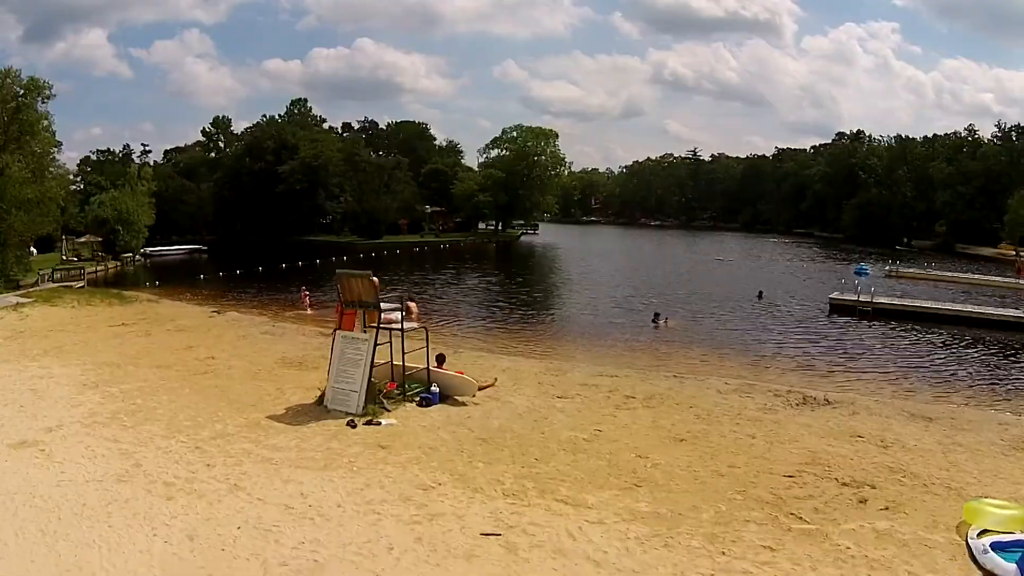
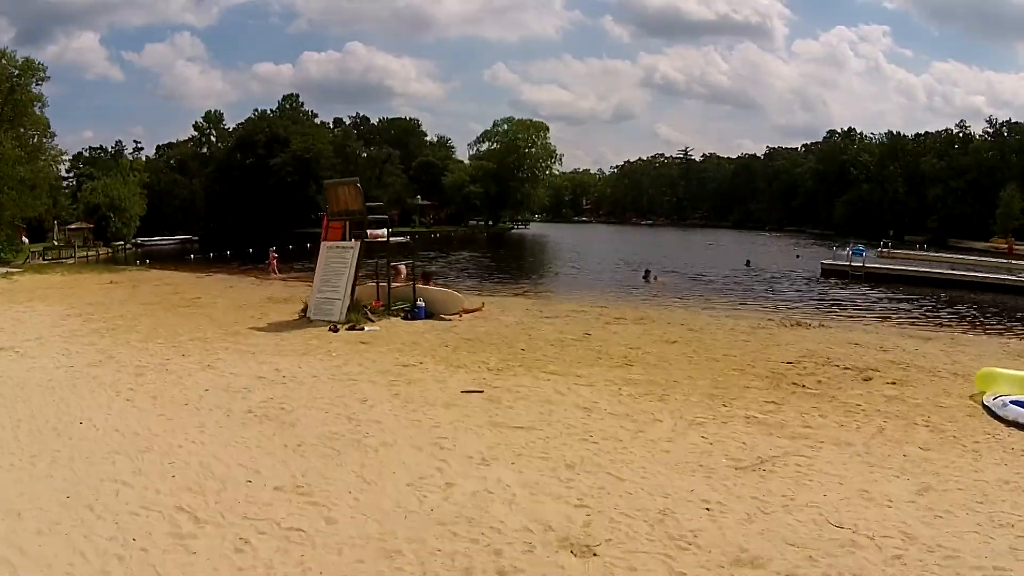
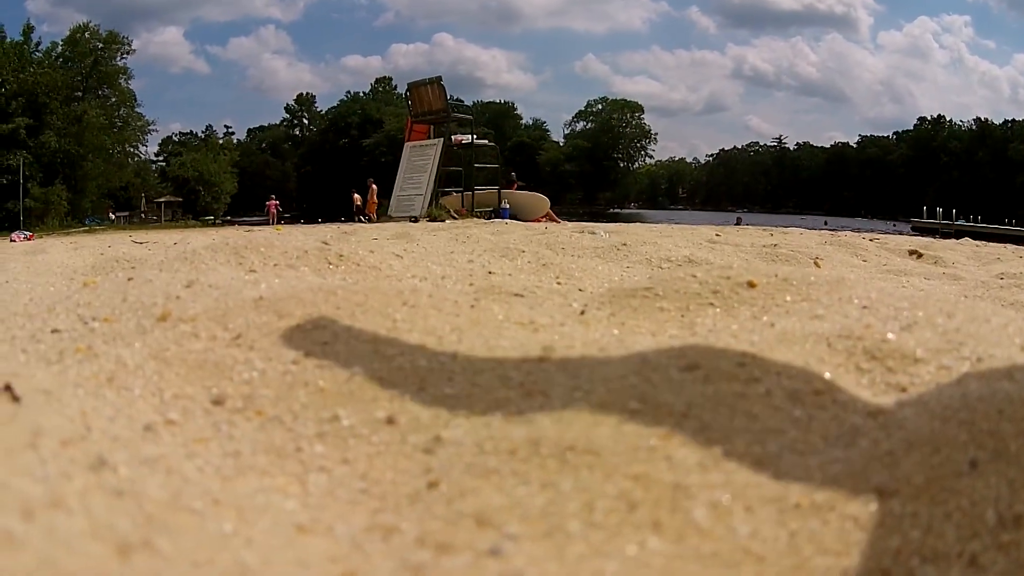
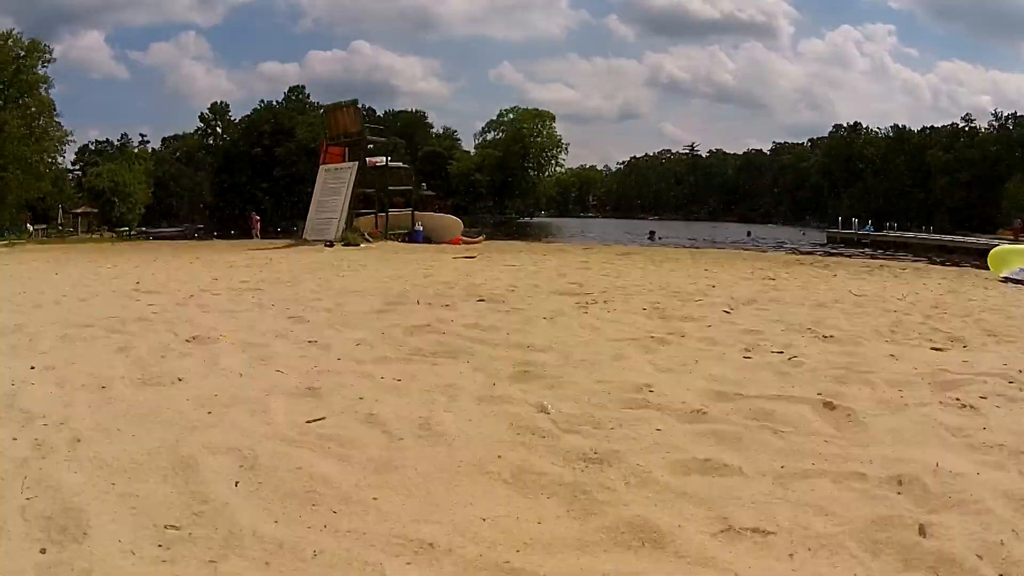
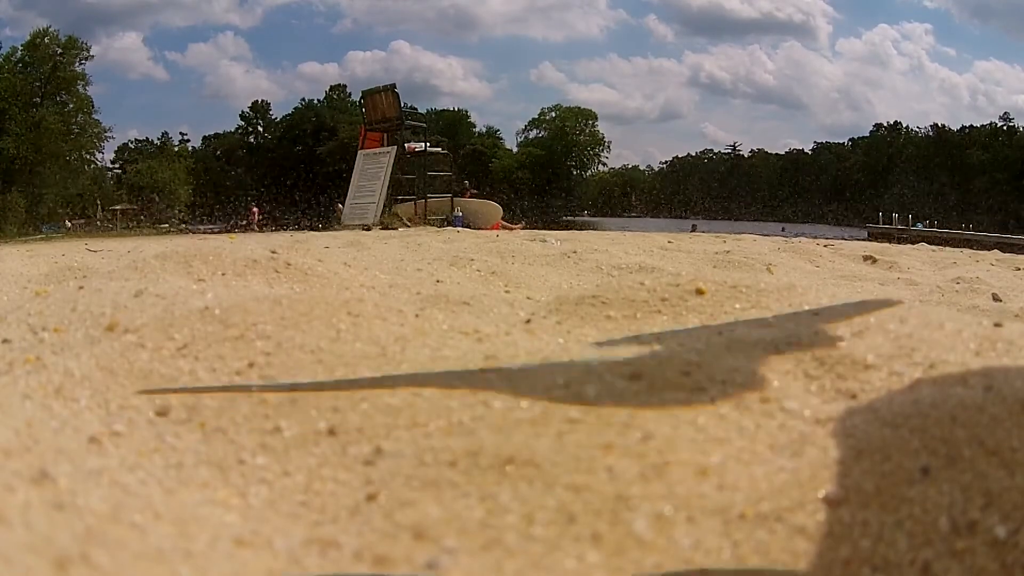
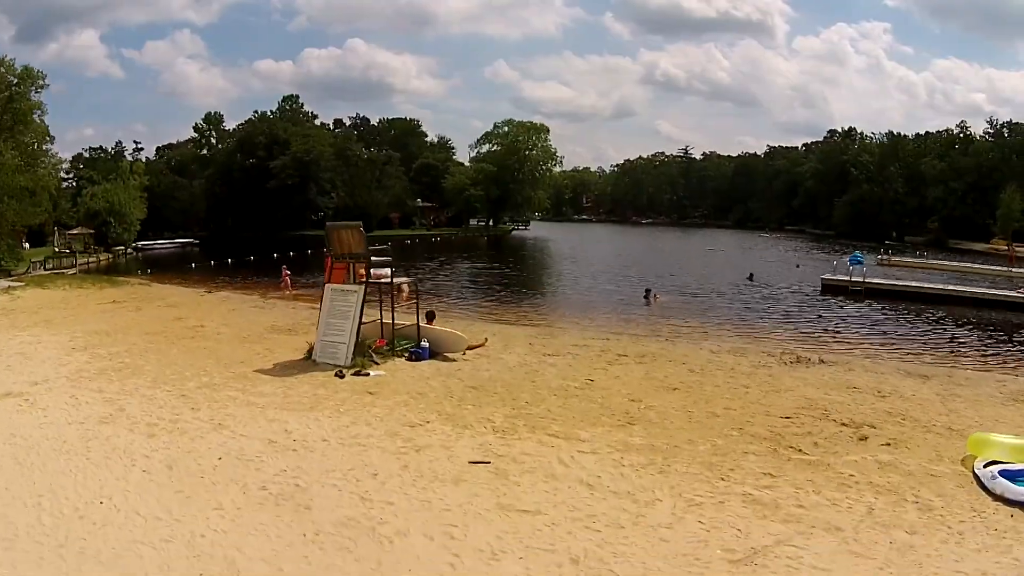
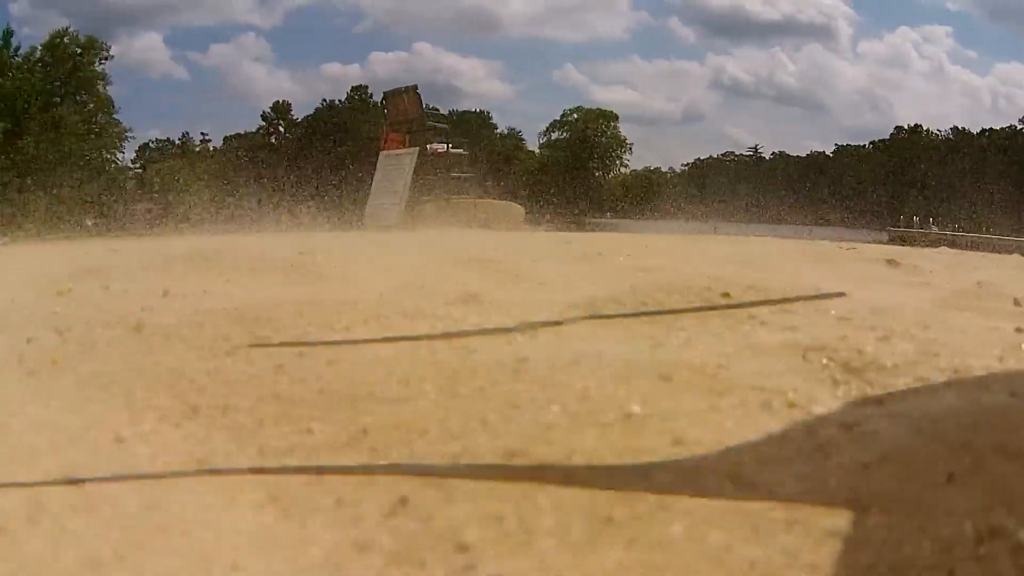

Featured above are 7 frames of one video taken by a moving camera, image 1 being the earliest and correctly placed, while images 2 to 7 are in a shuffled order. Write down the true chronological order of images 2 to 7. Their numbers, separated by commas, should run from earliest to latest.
6, 2, 4, 7, 5, 3
